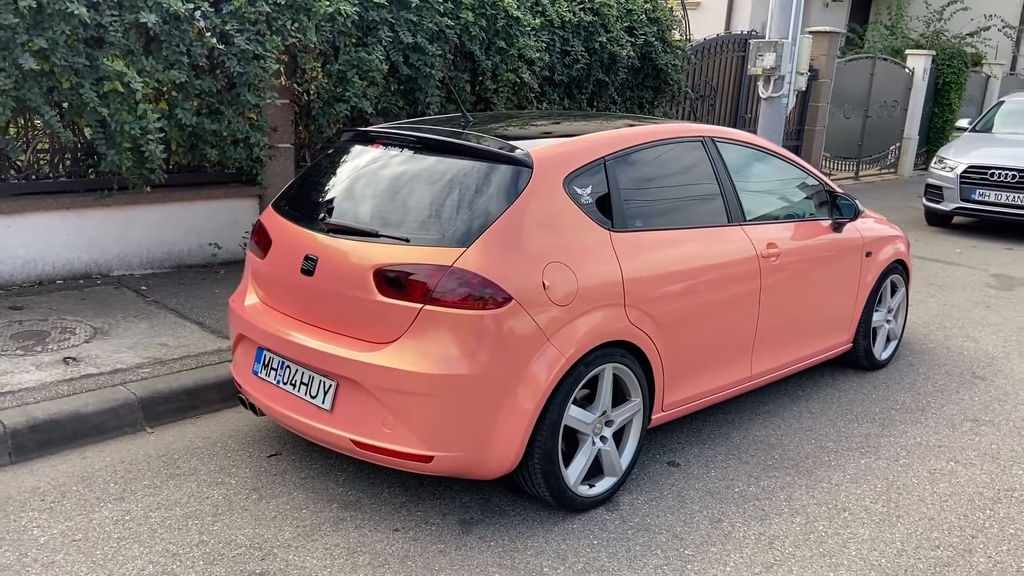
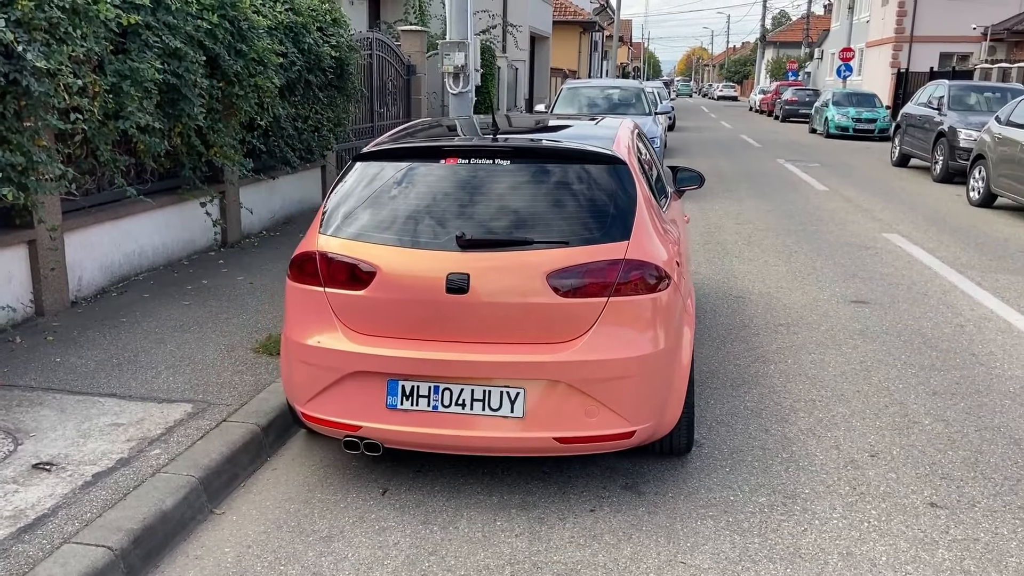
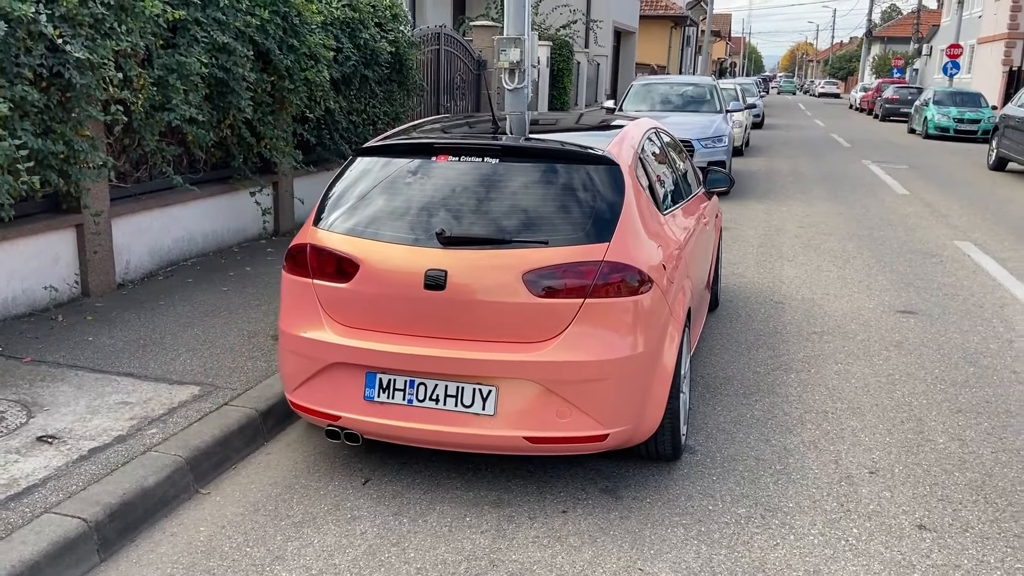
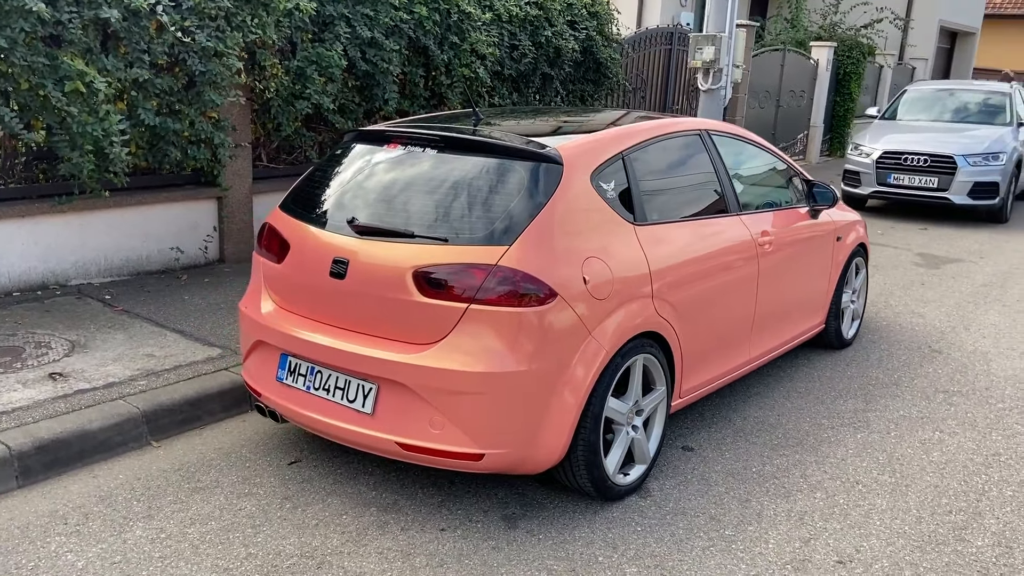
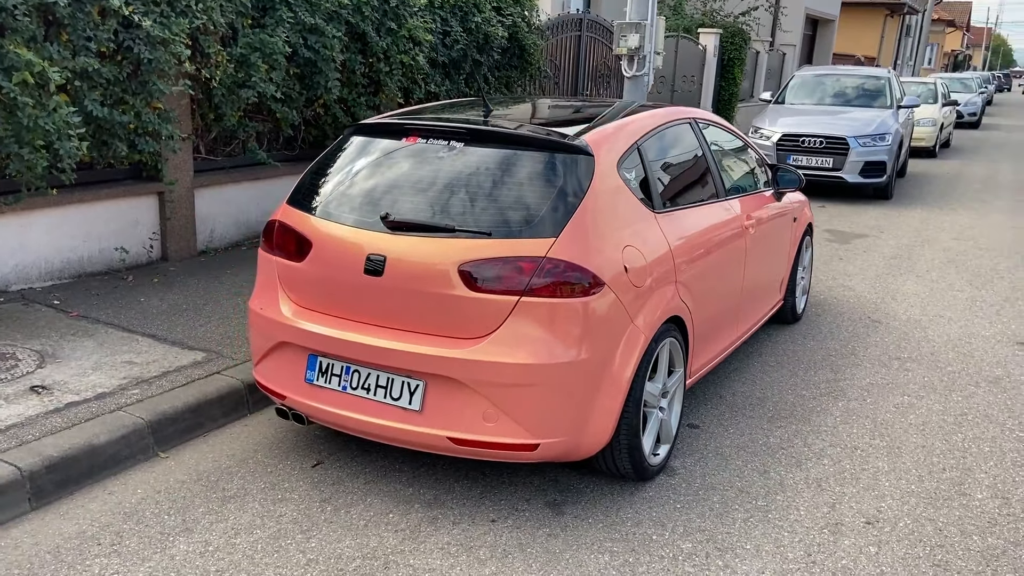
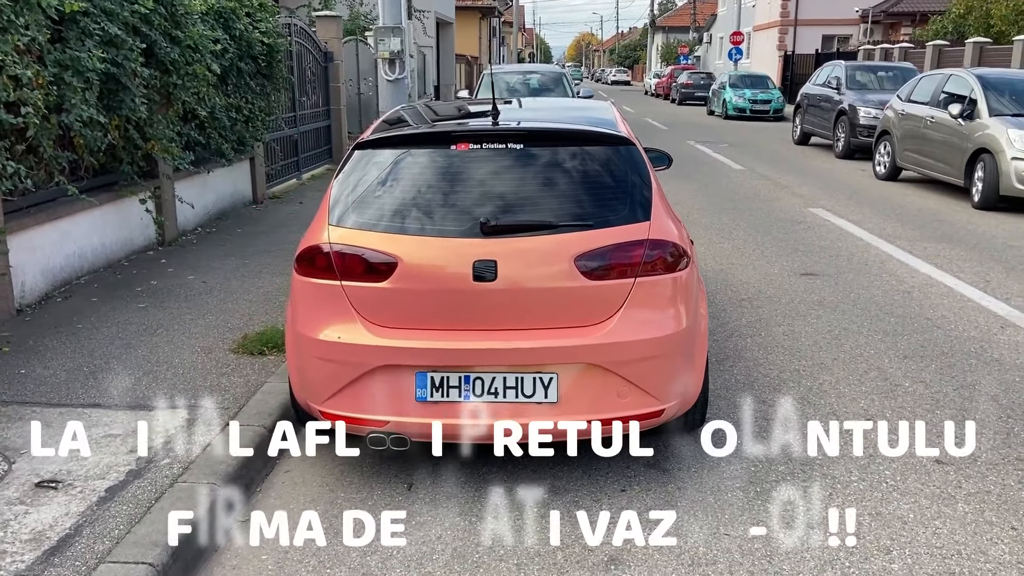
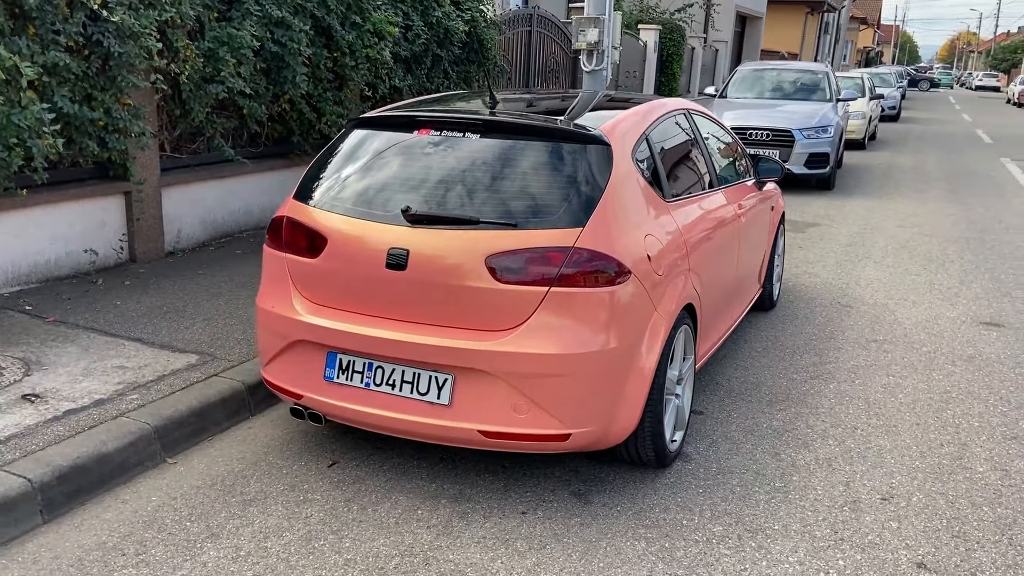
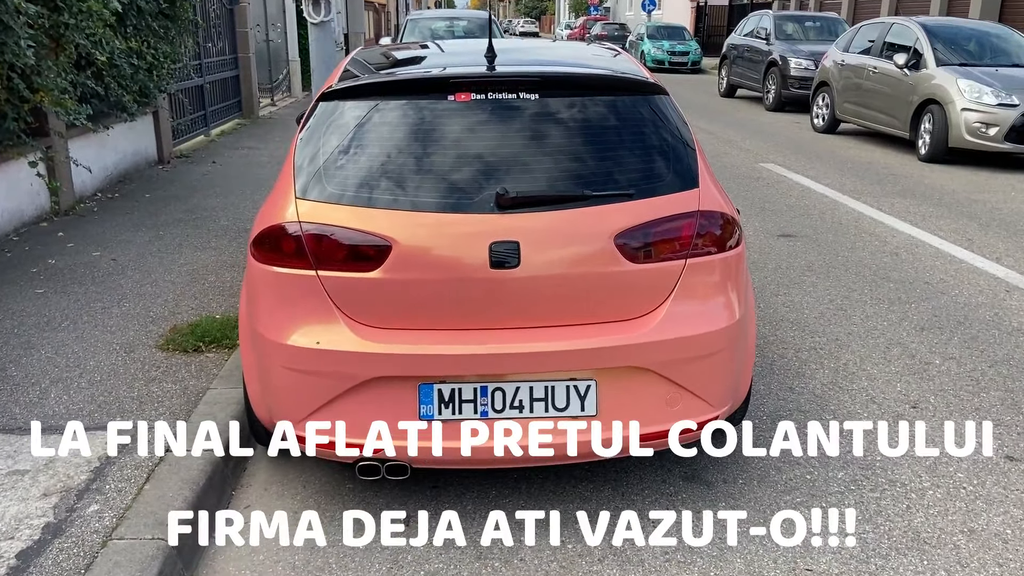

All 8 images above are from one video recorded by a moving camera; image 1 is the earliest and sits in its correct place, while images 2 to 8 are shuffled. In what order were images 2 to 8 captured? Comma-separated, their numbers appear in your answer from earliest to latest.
4, 5, 7, 3, 2, 6, 8
